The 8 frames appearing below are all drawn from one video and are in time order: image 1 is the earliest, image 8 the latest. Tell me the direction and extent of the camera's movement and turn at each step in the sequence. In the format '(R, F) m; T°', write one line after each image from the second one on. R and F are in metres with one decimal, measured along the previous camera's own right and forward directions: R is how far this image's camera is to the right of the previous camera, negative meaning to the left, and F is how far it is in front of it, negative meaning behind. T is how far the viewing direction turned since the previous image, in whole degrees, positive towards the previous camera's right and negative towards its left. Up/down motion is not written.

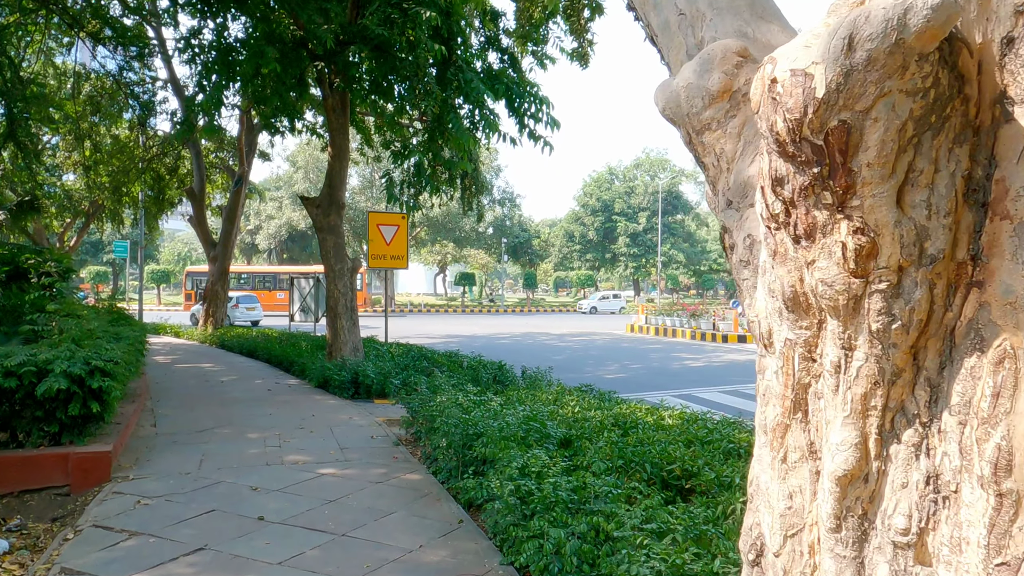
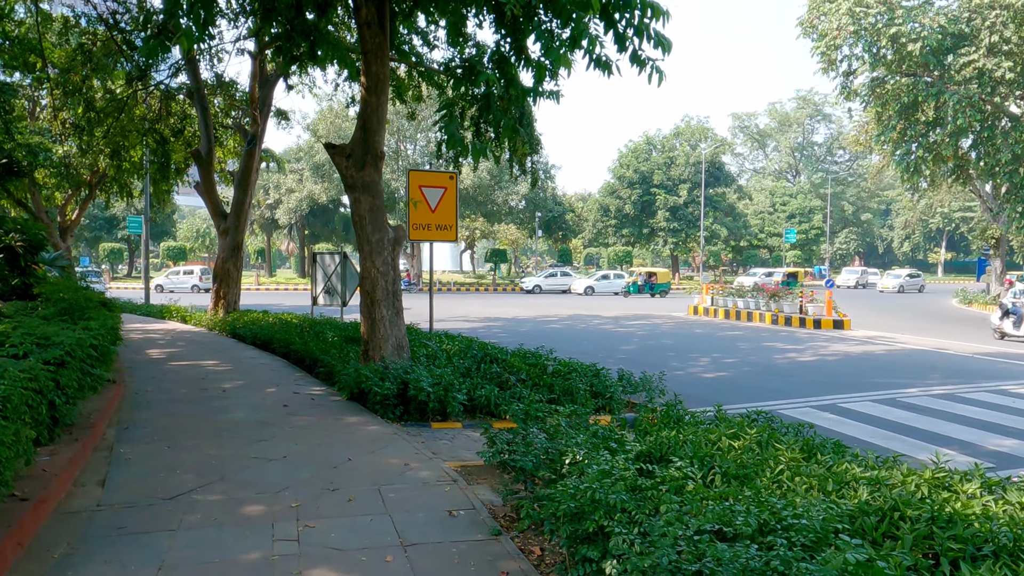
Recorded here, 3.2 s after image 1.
(-0.7, +2.5) m; -2°
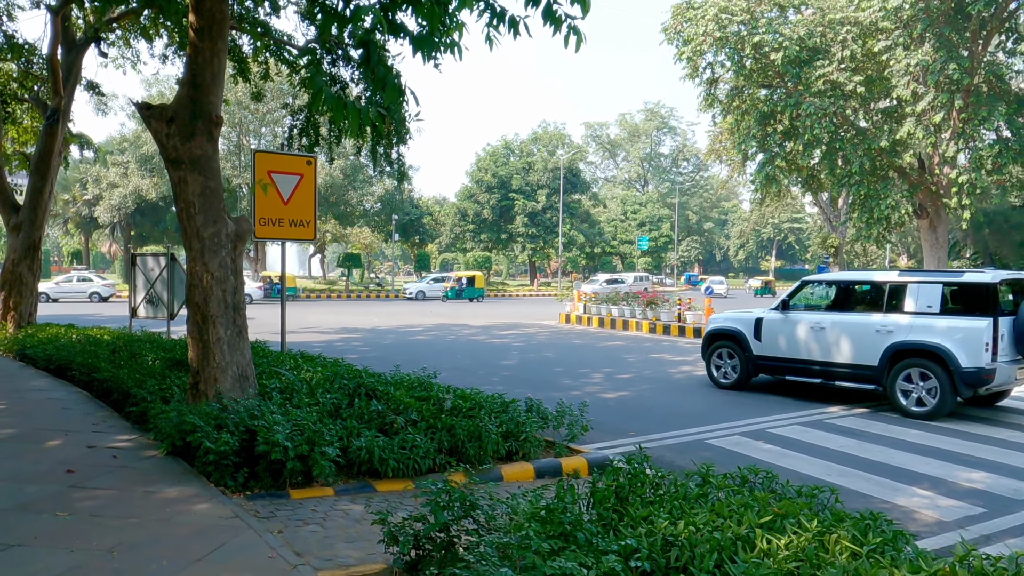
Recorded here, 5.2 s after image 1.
(-0.2, +1.6) m; +11°
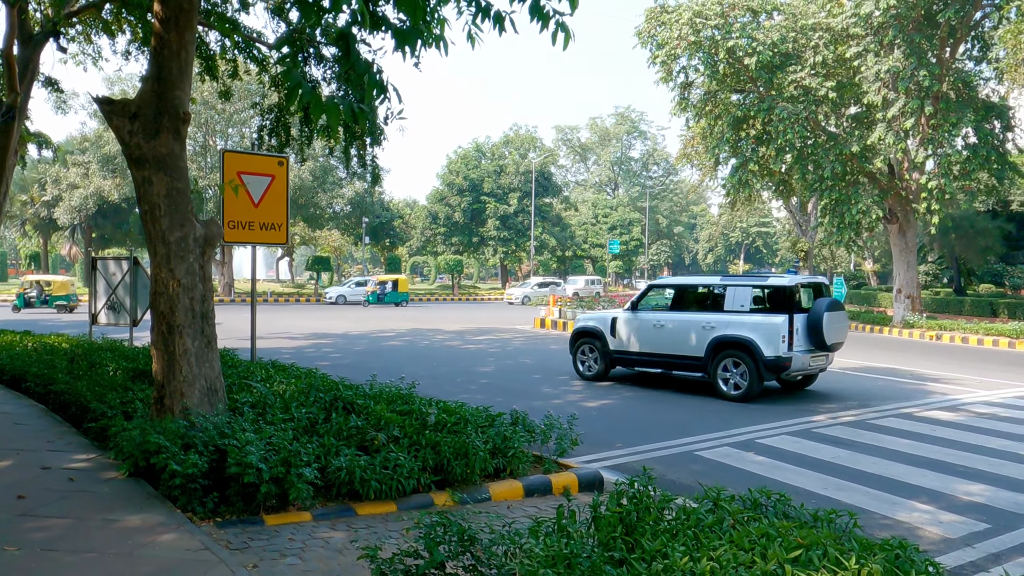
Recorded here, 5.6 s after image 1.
(-0.1, +0.3) m; +2°
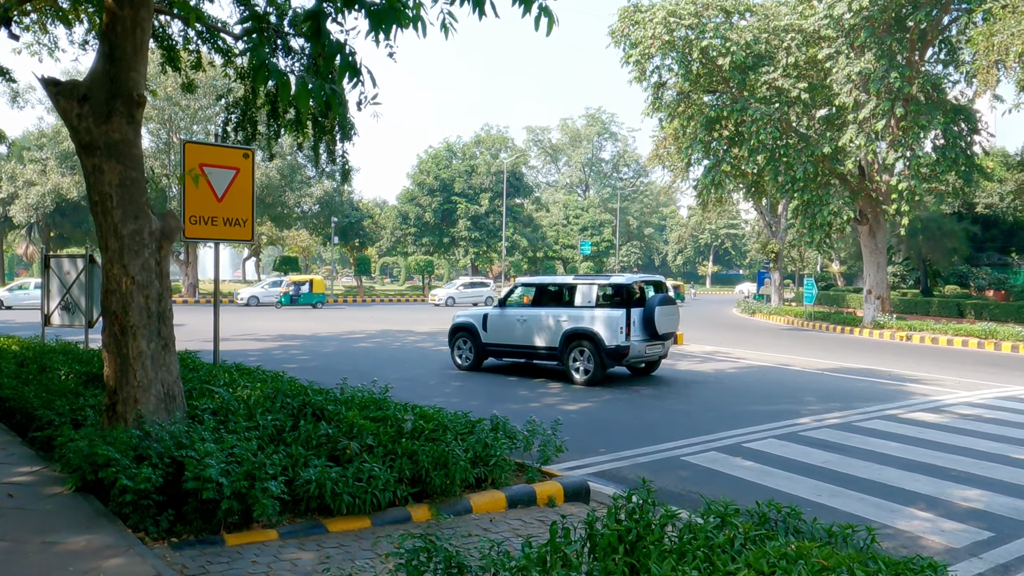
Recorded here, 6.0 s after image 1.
(-0.1, +0.3) m; +2°
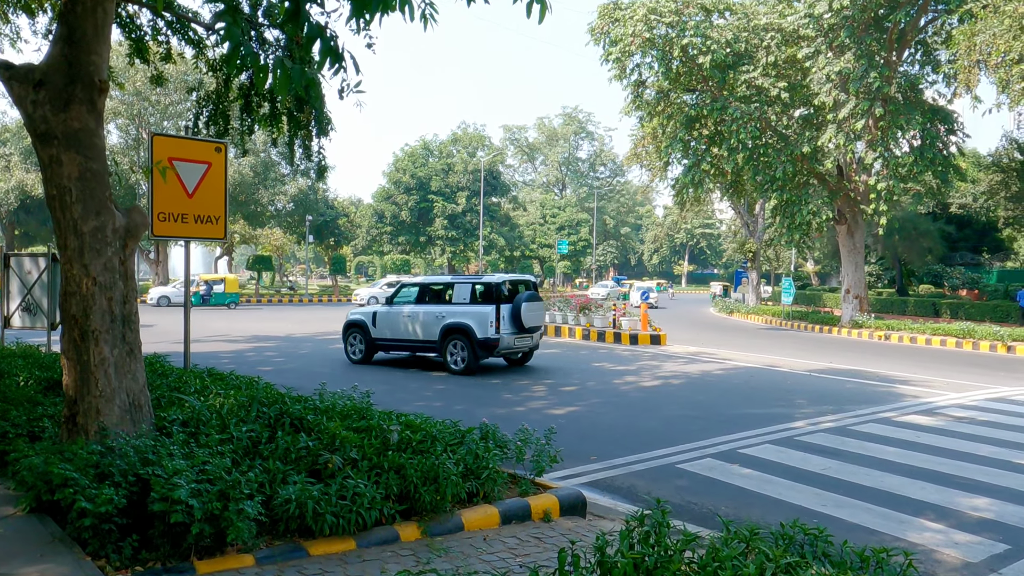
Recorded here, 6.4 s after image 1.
(-0.1, +0.3) m; +2°
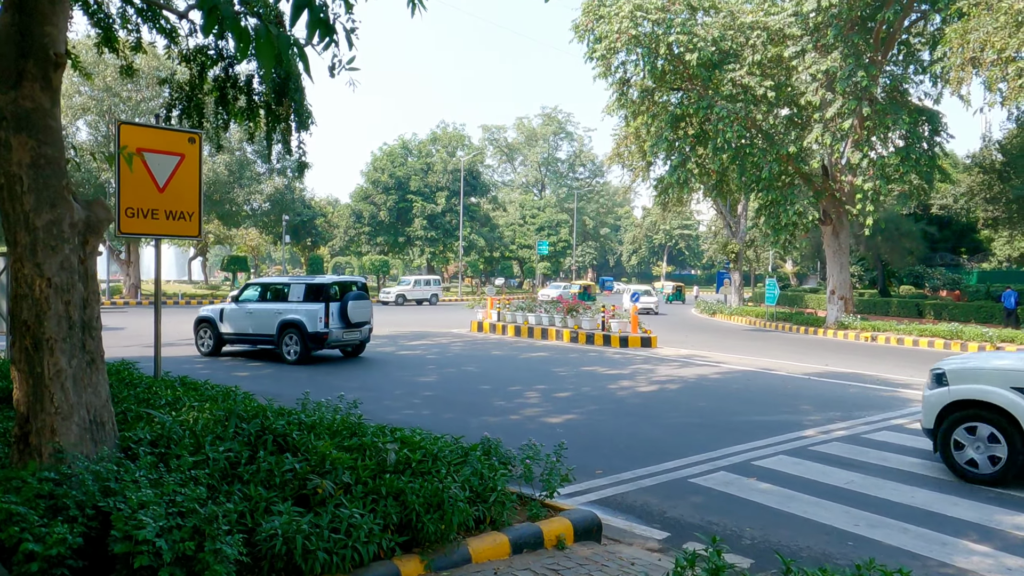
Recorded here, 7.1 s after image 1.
(-0.2, +0.5) m; +2°
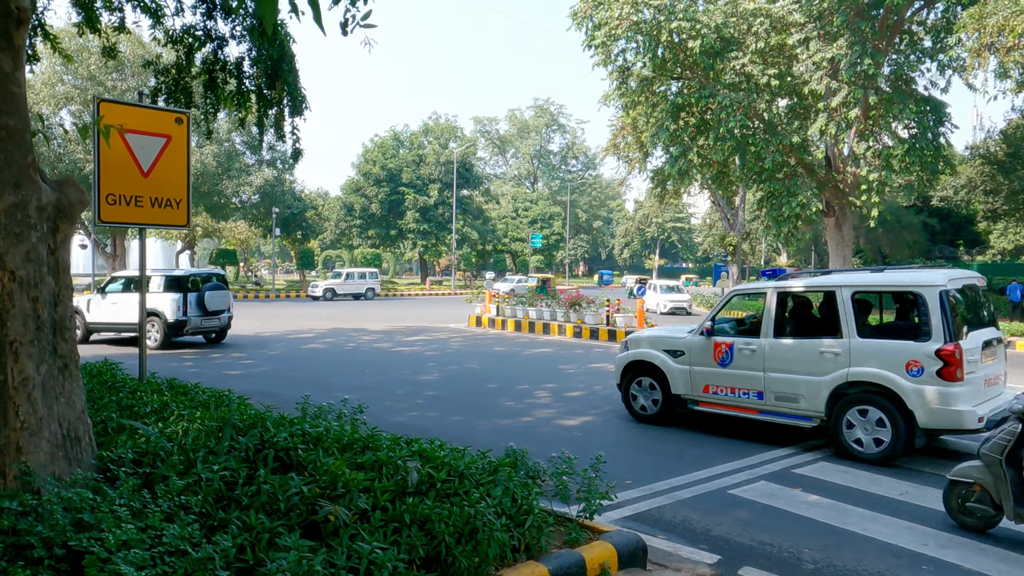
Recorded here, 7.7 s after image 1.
(-0.2, +0.5) m; +1°
